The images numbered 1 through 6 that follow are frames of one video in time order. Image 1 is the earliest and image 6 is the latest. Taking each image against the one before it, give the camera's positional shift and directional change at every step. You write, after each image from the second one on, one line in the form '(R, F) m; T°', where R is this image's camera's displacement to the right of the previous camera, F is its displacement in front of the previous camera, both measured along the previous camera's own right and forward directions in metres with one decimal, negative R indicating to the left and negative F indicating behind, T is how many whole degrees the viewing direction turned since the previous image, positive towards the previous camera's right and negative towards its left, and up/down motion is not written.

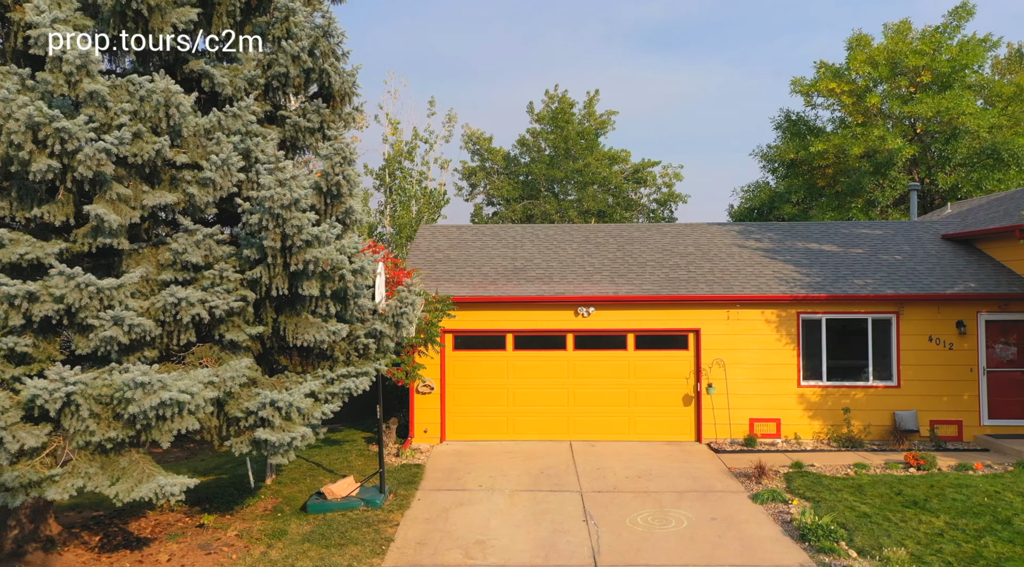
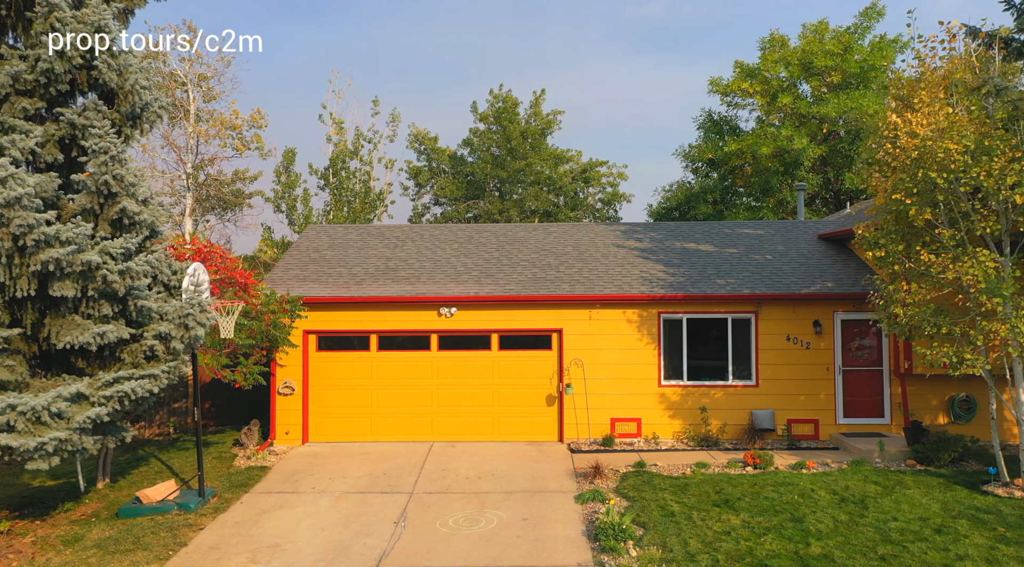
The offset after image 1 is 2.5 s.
(+2.2, 0.0) m; +1°
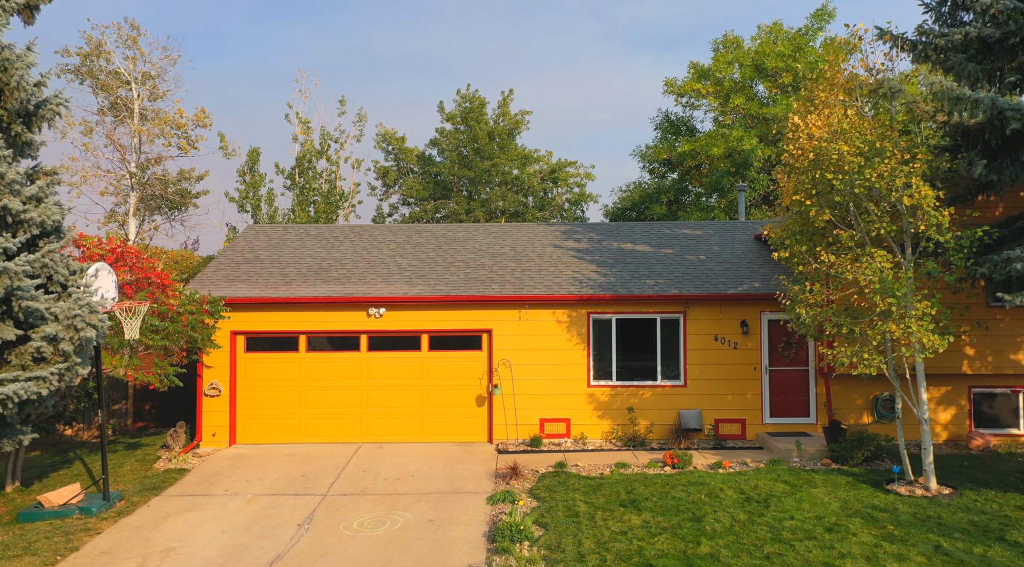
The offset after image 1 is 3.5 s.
(+1.0, 0.0) m; +1°
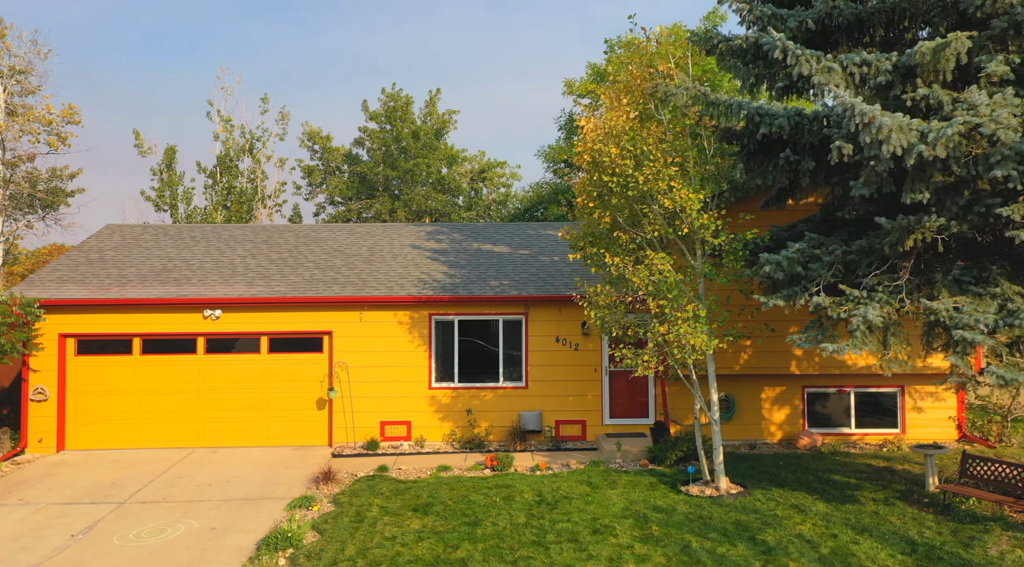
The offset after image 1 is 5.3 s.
(+2.2, 0.0) m; +3°
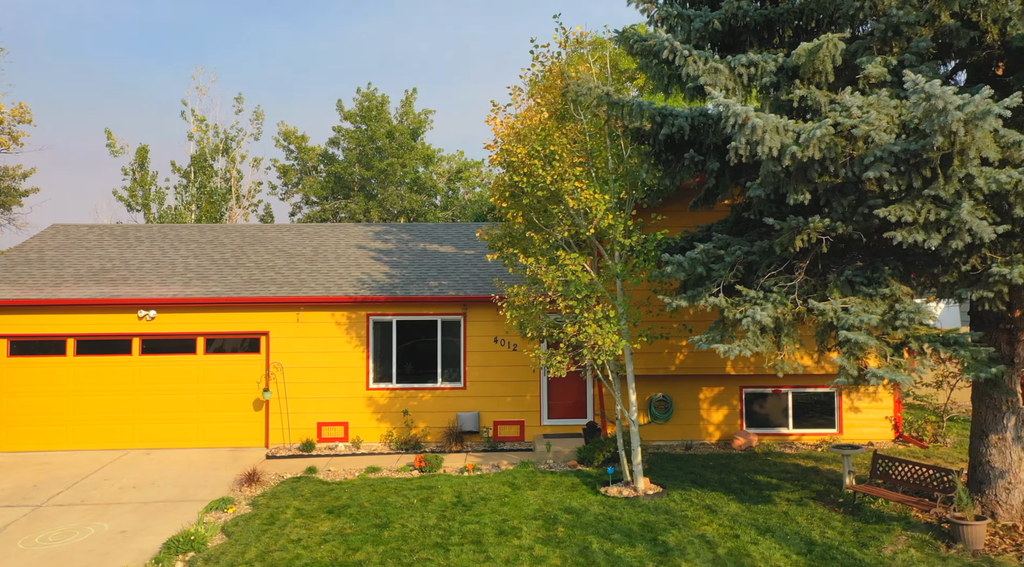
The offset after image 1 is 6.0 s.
(+1.0, 0.0) m; +1°
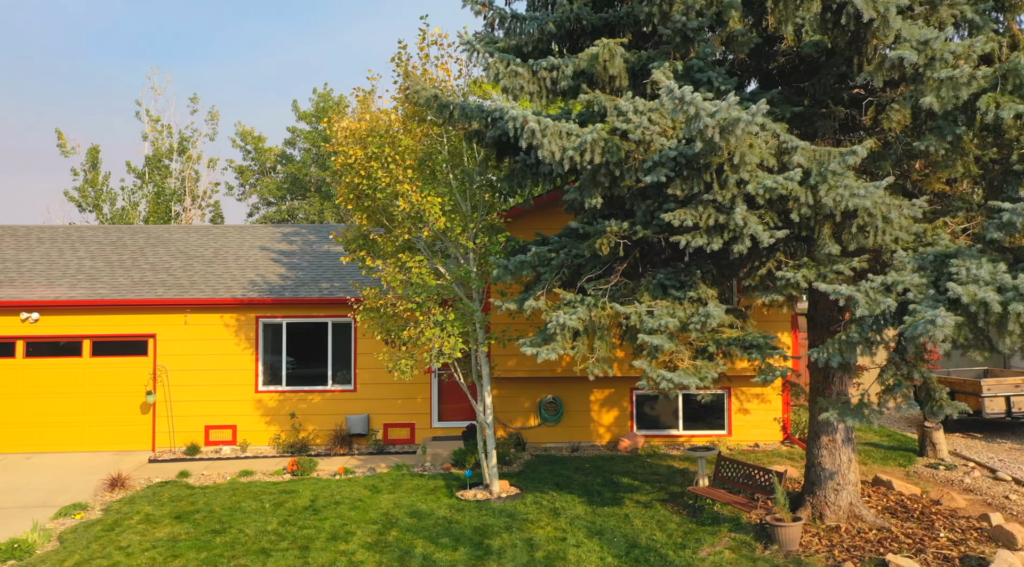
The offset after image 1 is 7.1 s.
(+1.7, 0.0) m; +1°
